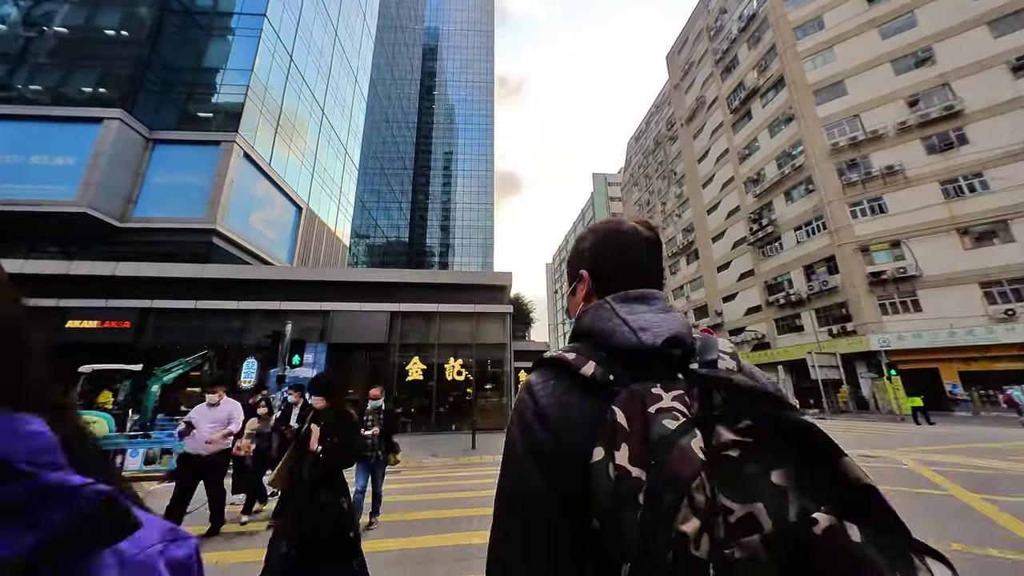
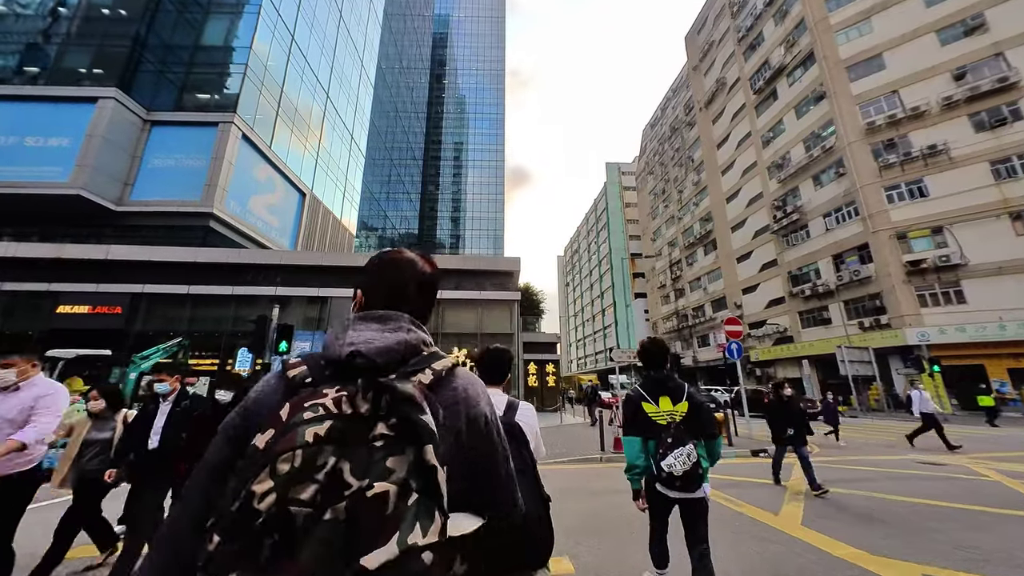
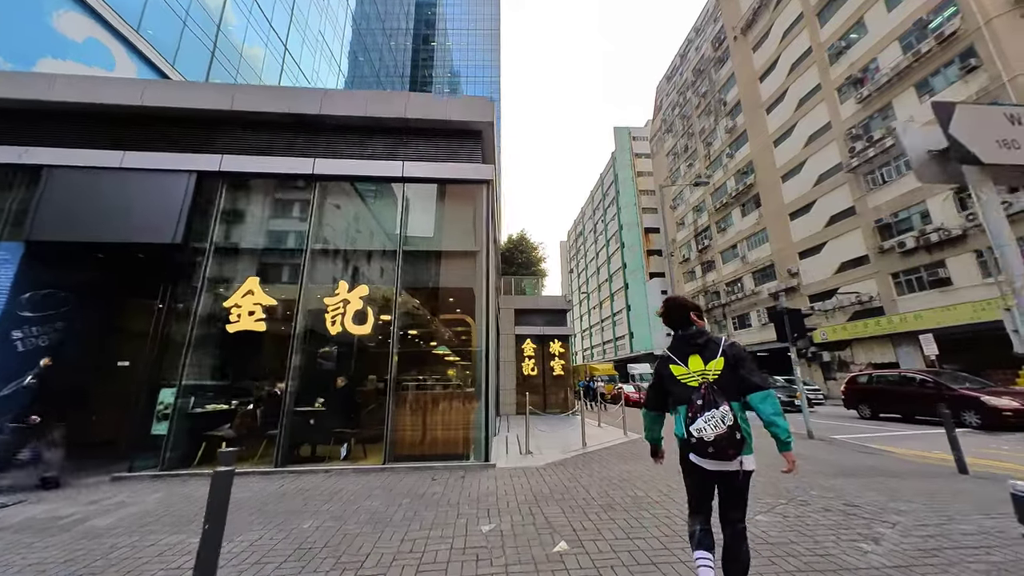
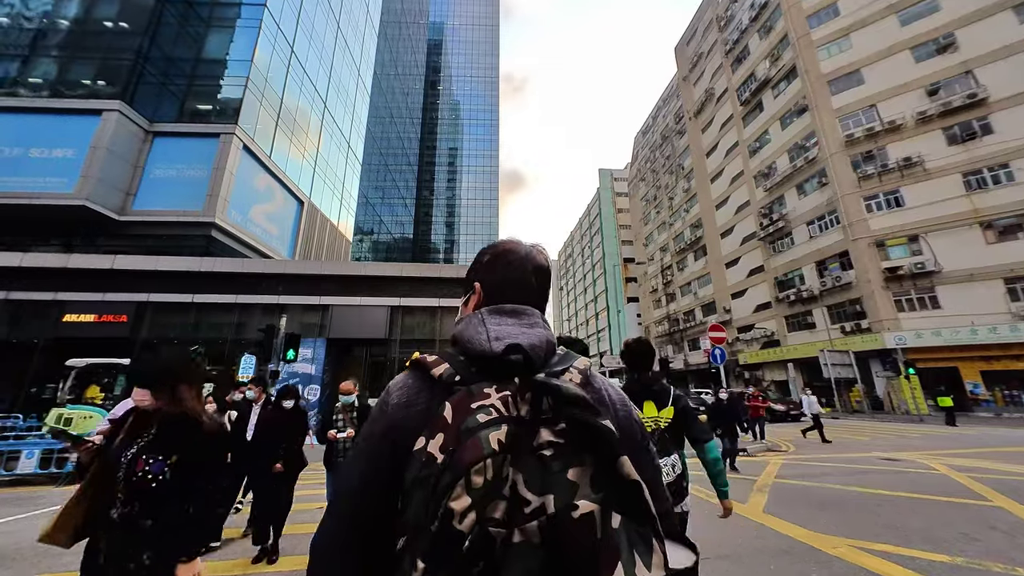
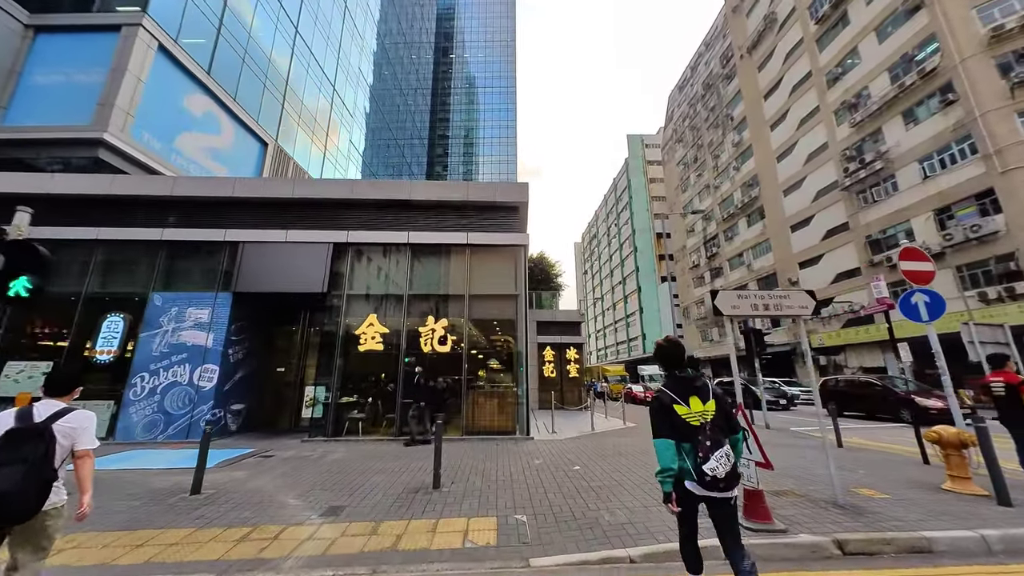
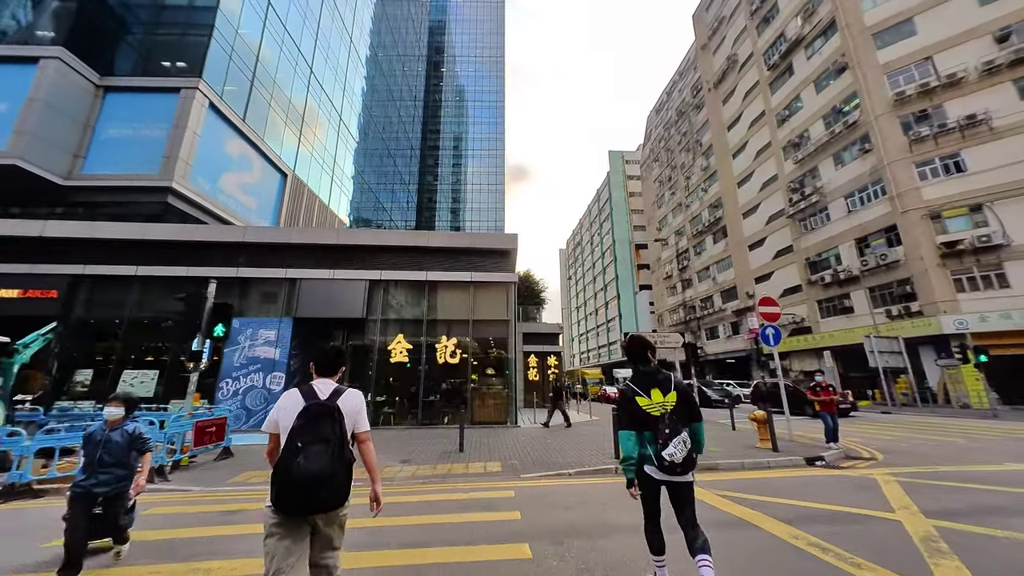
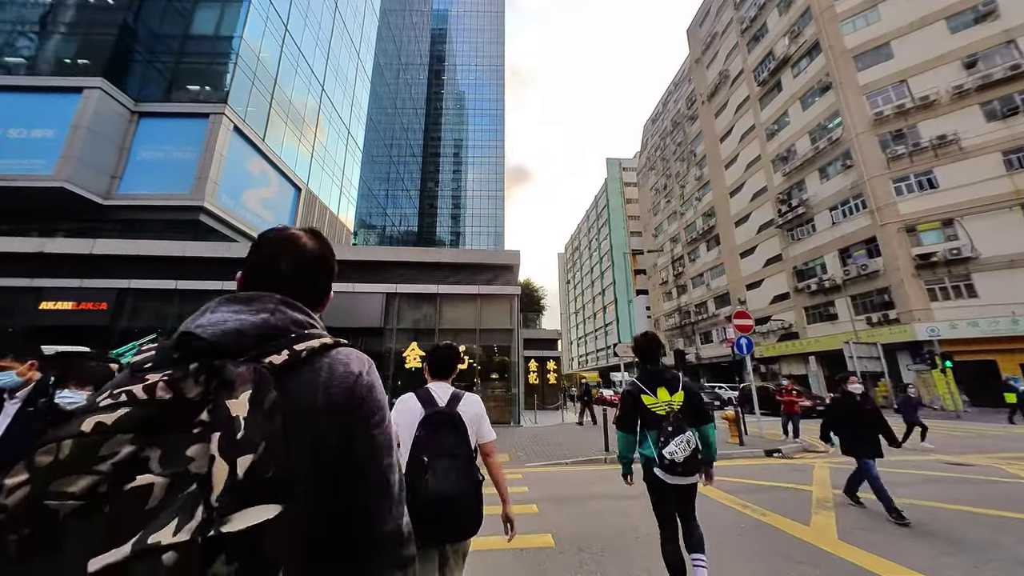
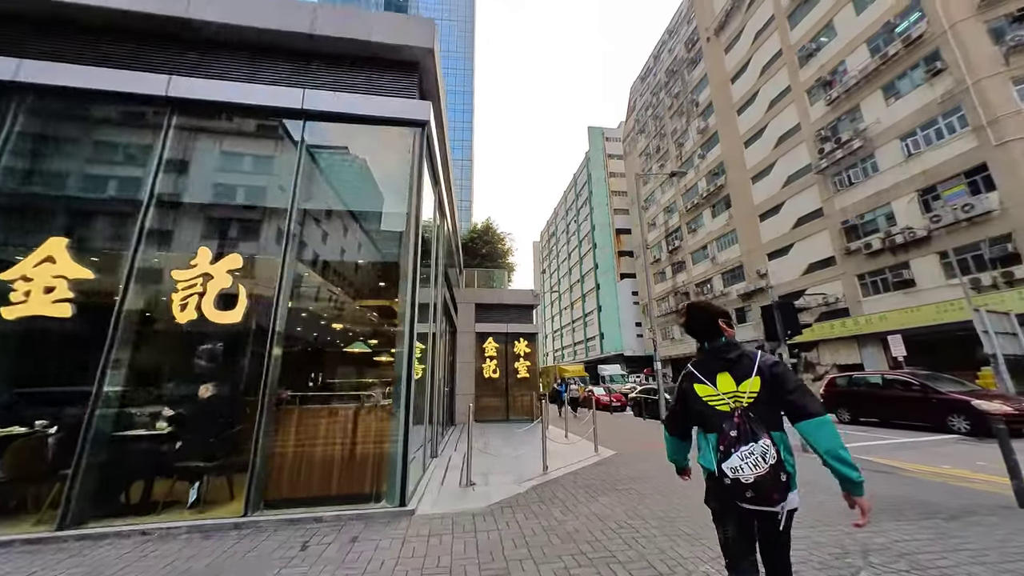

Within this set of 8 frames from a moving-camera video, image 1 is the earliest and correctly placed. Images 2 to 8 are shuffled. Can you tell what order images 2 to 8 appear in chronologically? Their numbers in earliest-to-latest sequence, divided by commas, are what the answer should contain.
4, 2, 7, 6, 5, 3, 8
